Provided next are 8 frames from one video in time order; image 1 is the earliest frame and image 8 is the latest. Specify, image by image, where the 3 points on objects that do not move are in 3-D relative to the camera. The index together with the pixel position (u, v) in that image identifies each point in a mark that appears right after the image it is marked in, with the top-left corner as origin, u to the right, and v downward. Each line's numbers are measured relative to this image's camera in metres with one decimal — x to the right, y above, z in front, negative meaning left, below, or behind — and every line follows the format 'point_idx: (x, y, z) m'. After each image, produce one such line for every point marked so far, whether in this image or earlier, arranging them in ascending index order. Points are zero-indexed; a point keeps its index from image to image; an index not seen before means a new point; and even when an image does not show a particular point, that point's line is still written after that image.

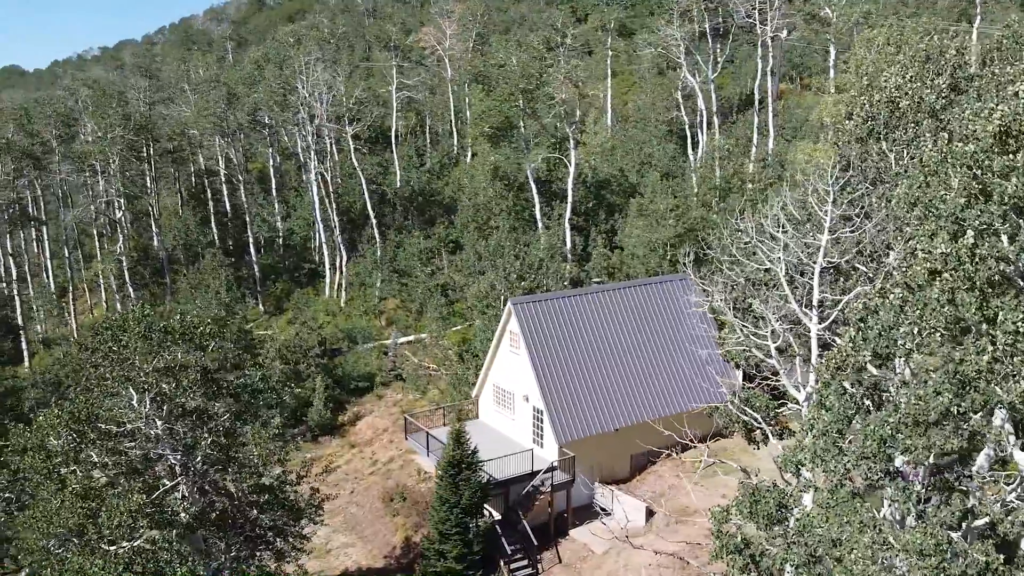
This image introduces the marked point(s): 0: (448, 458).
0: (-1.6, -4.0, +15.4) m
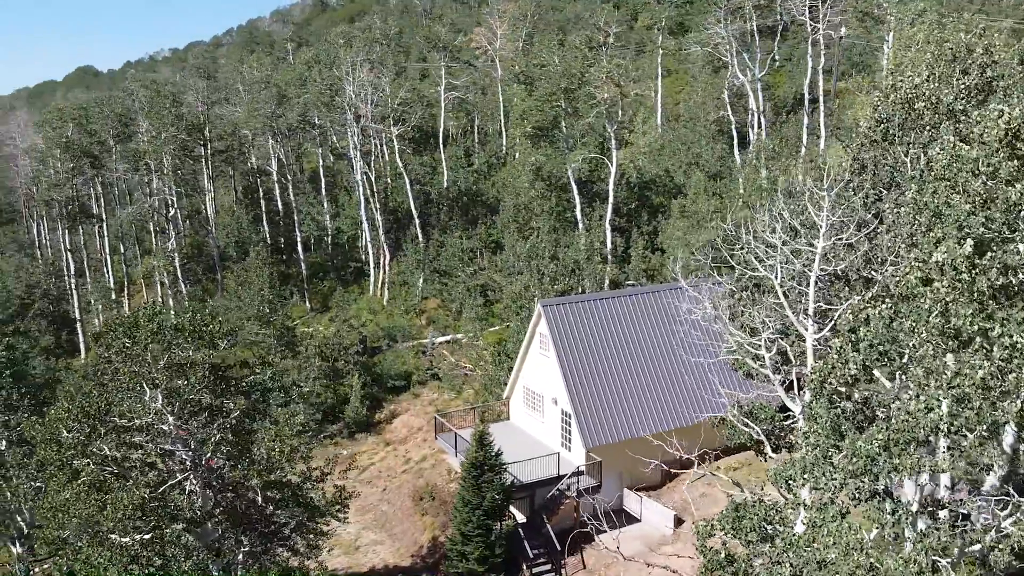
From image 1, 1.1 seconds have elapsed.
0: (-1.0, -4.0, +15.4) m
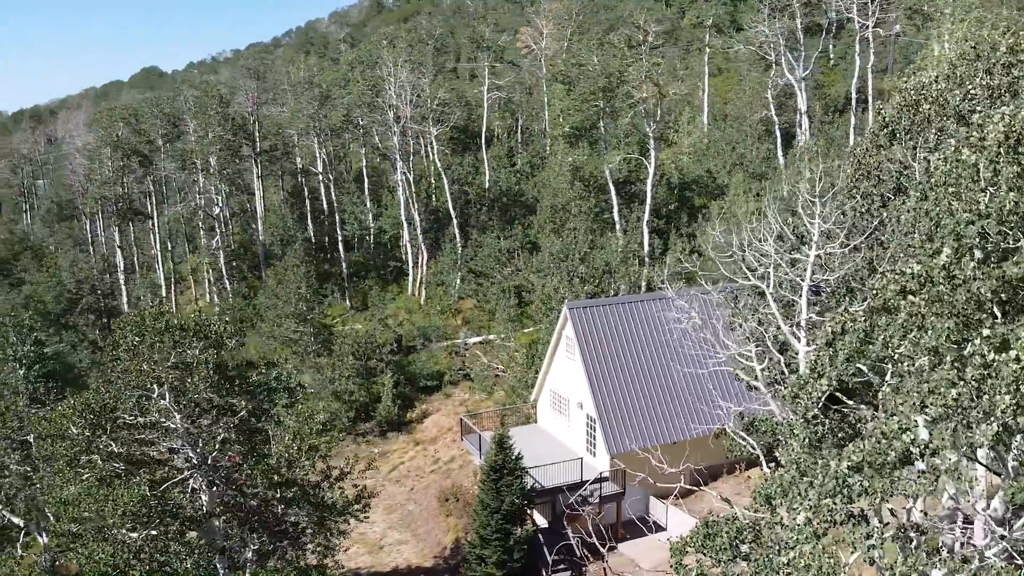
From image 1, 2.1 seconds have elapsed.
0: (-0.5, -4.1, +15.3) m
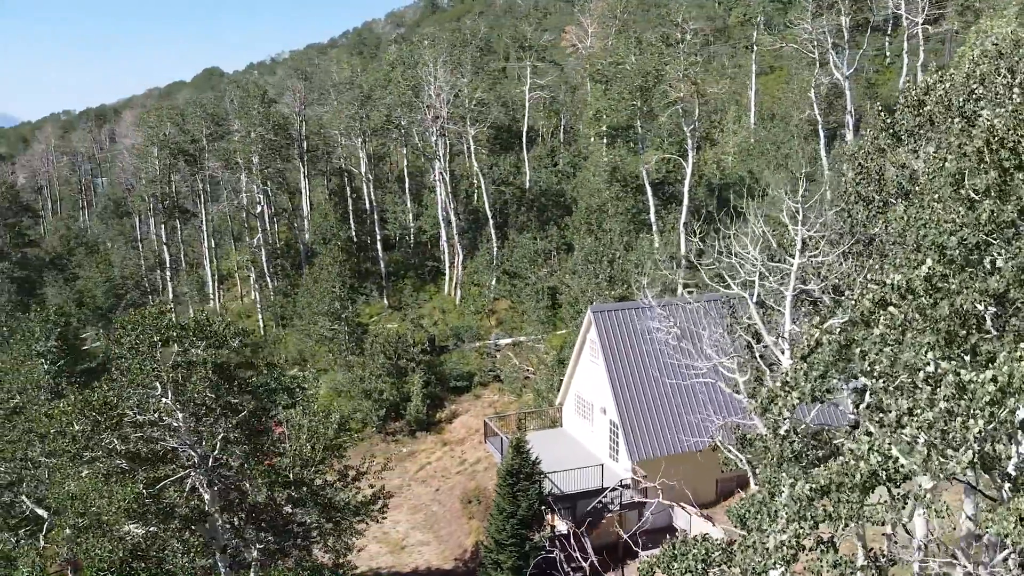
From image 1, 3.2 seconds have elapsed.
0: (-0.1, -4.1, +15.2) m
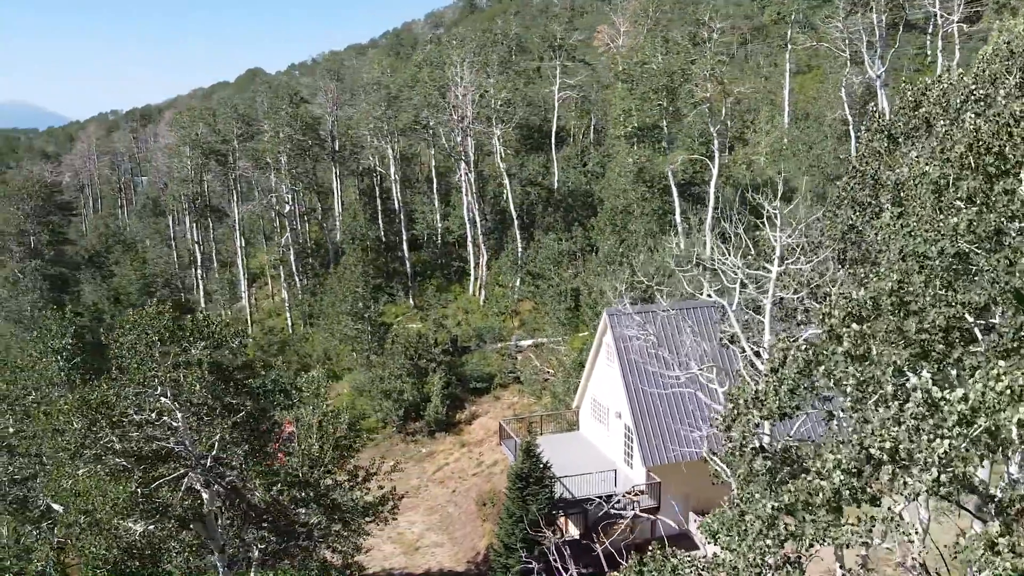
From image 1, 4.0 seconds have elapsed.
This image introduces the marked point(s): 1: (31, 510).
0: (+0.1, -4.2, +15.1) m
1: (-9.8, -4.5, +13.3) m
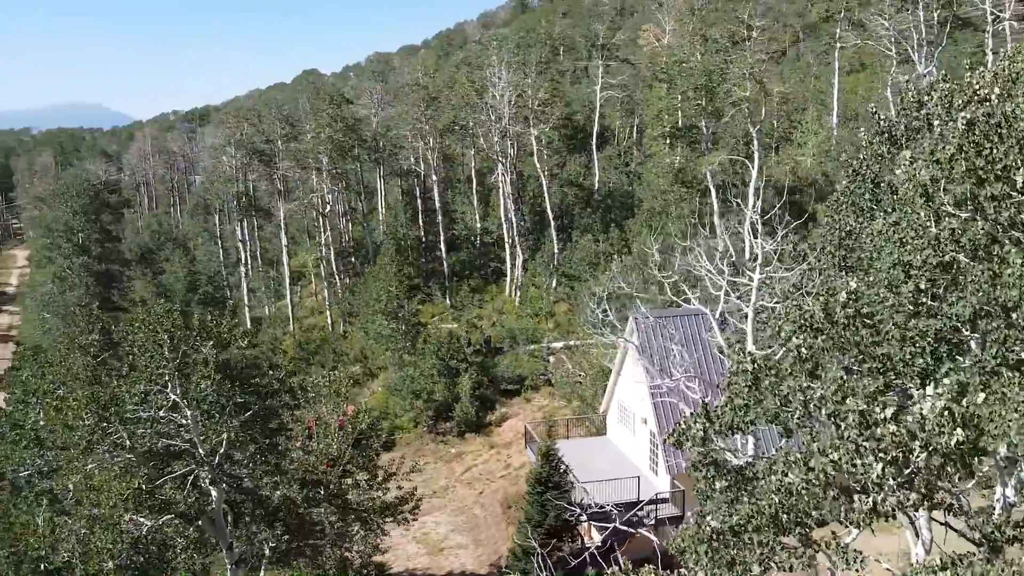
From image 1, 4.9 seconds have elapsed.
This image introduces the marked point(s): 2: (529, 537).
0: (+0.6, -4.2, +14.9) m
1: (-9.4, -4.4, +13.7) m
2: (+0.4, -5.5, +14.6) m
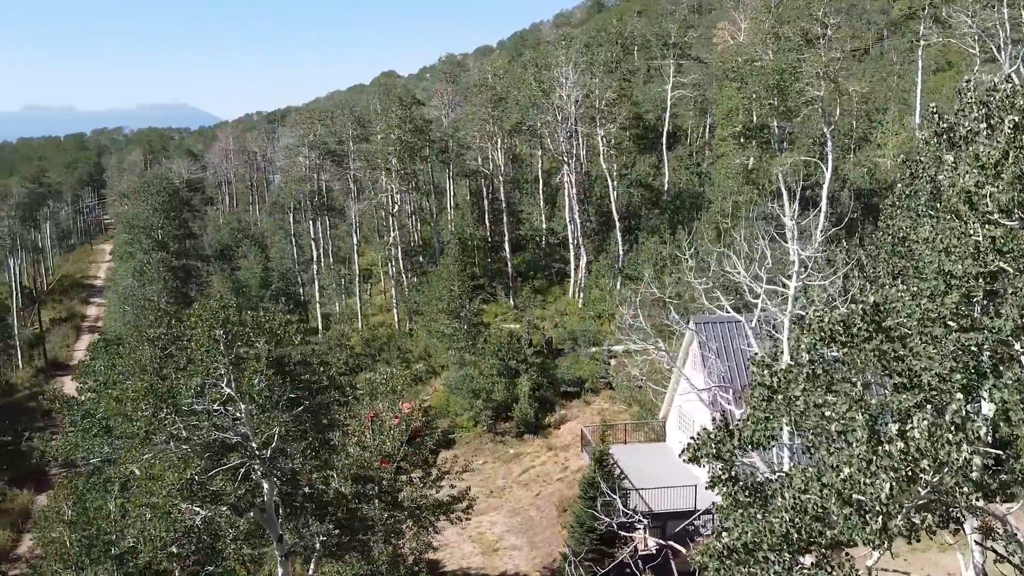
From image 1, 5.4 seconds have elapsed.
0: (+1.8, -4.3, +14.7) m
1: (-8.3, -4.3, +14.5) m
2: (+1.6, -5.6, +14.4) m
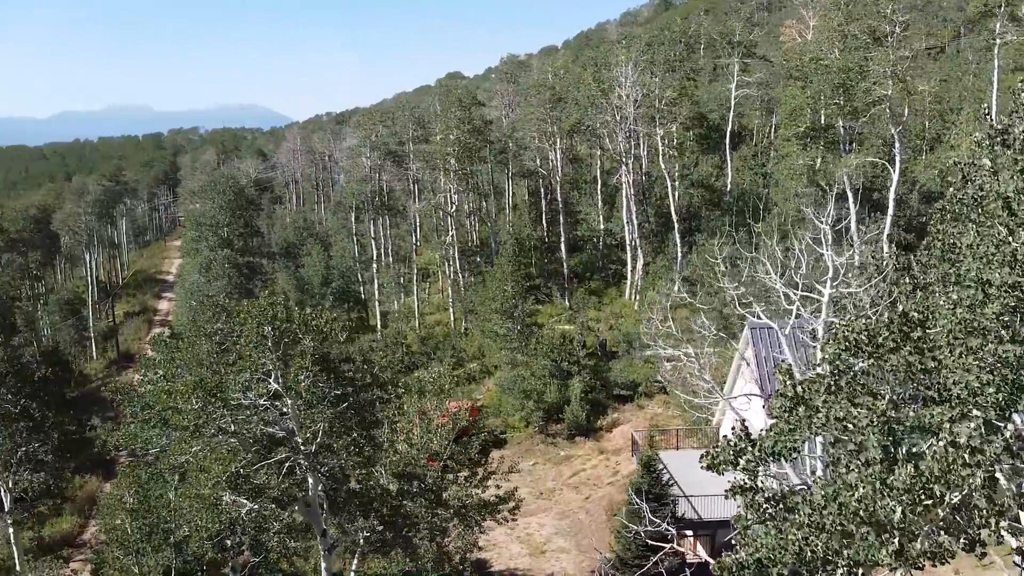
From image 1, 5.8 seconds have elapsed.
0: (+2.8, -4.4, +14.5) m
1: (-7.2, -4.3, +15.2) m
2: (+2.5, -5.6, +14.2) m
